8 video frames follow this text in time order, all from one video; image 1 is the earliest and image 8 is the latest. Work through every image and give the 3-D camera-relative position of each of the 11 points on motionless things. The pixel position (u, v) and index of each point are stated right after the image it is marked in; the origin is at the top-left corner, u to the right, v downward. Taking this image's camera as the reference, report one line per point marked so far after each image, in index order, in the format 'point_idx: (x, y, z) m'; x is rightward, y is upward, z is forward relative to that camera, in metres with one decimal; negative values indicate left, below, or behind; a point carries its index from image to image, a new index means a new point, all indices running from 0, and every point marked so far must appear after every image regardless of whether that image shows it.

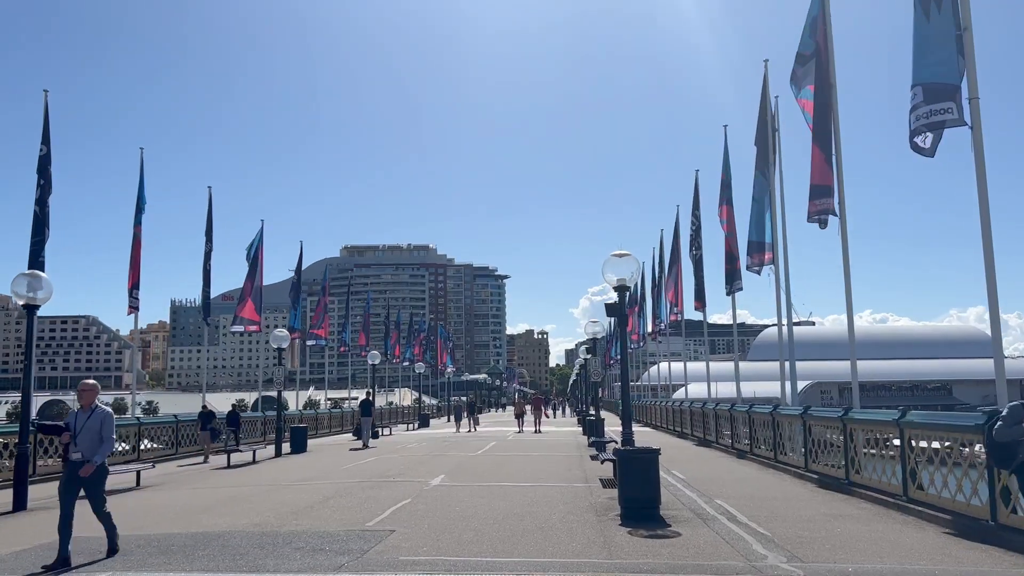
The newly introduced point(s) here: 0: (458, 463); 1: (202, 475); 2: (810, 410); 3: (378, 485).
0: (-1.4, -4.3, +19.8) m
1: (-7.4, -4.4, +19.0) m
2: (+6.2, -2.6, +17.1) m
3: (-2.5, -3.7, +15.3) m
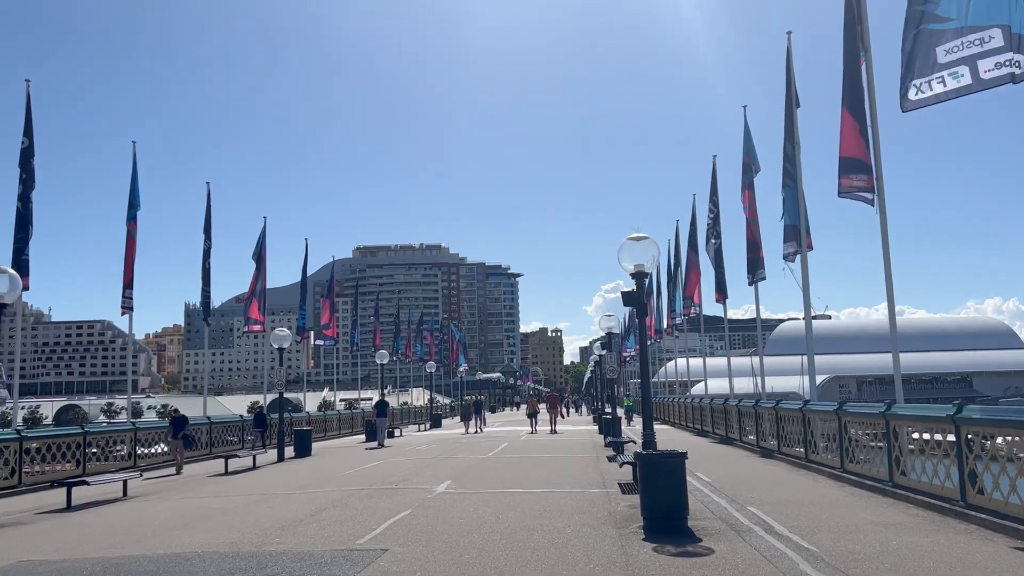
0: (-1.1, -4.1, +18.6) m
1: (-7.1, -4.3, +17.9) m
2: (+6.5, -2.3, +15.8) m
3: (-2.3, -3.6, +14.1) m
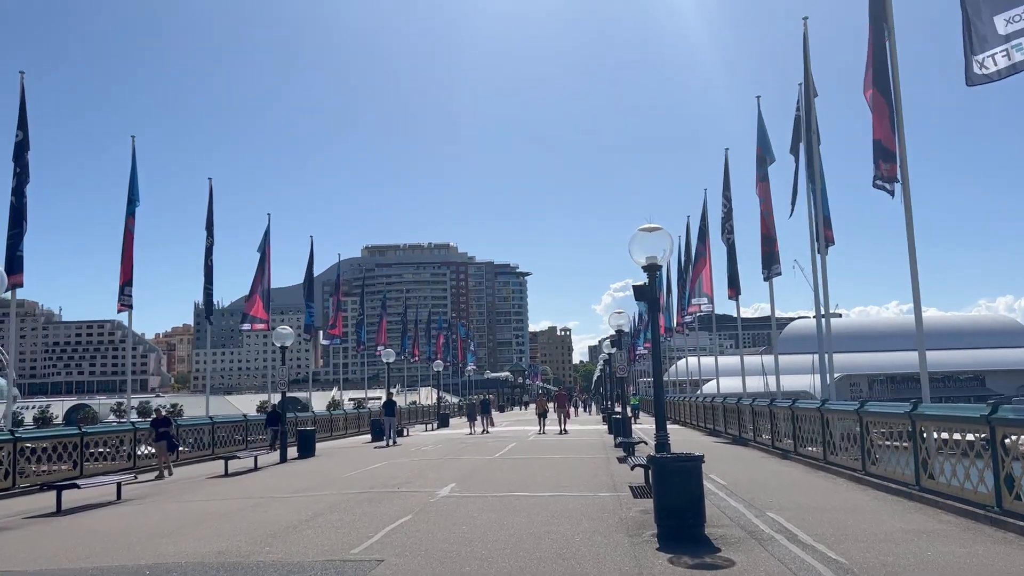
0: (-0.9, -4.0, +18.0) m
1: (-6.9, -4.3, +17.4) m
2: (+6.6, -2.2, +15.1) m
3: (-2.2, -3.5, +13.6) m
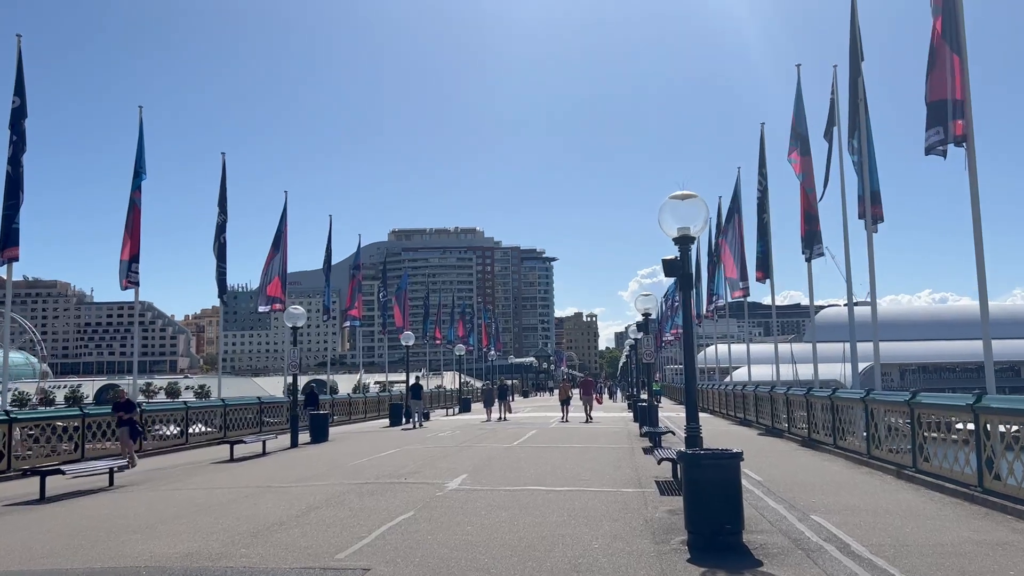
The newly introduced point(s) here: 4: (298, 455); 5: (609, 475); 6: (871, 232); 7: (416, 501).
0: (-0.6, -3.6, +17.0) m
1: (-6.6, -3.8, +16.5) m
2: (+6.9, -1.8, +13.8) m
3: (-2.0, -3.1, +12.5) m
4: (-5.1, -4.0, +19.5) m
5: (+1.7, -3.3, +14.3) m
6: (+7.8, +1.2, +17.8) m
7: (-1.3, -2.9, +11.2) m
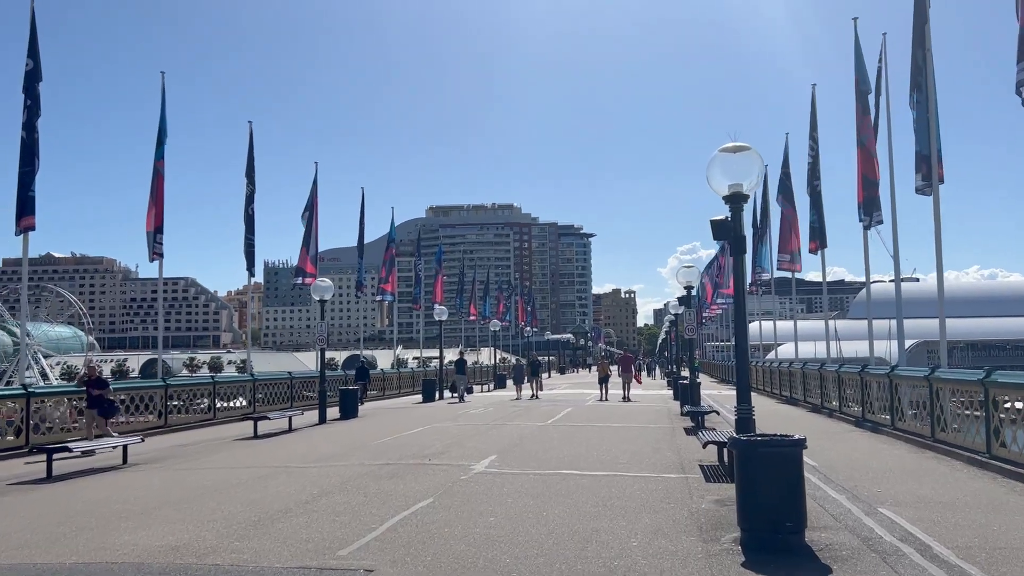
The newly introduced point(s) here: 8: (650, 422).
0: (+0.1, -3.0, +16.0) m
1: (-6.0, -3.2, +15.8) m
2: (+7.4, -1.3, +12.5) m
3: (-1.5, -2.6, +11.6) m
4: (-4.3, -3.3, +18.8) m
5: (+2.2, -2.8, +13.2) m
6: (+8.5, +1.8, +16.4) m
7: (-0.9, -2.5, +10.3) m
8: (+3.4, -3.3, +20.0) m
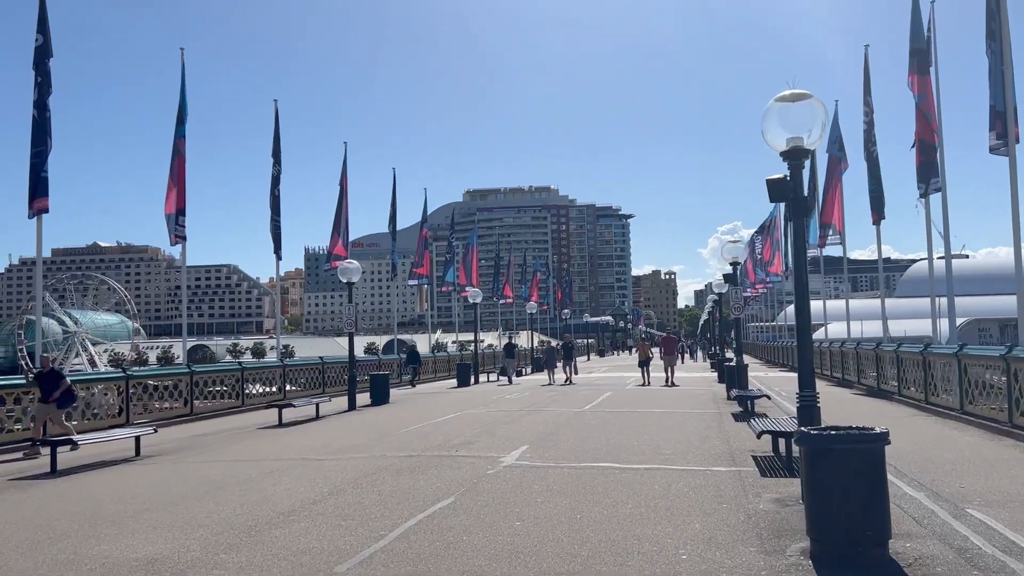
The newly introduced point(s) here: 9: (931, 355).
0: (+0.7, -2.5, +15.0) m
1: (-5.3, -2.8, +15.1) m
2: (+7.8, -0.9, +11.1) m
3: (-1.1, -2.3, +10.7) m
4: (-3.5, -2.9, +18.0) m
5: (+2.7, -2.4, +12.1) m
6: (+9.1, +2.4, +14.9) m
7: (-0.6, -2.2, +9.3) m
8: (+4.2, -2.7, +18.8) m
9: (+9.7, -1.6, +18.8) m
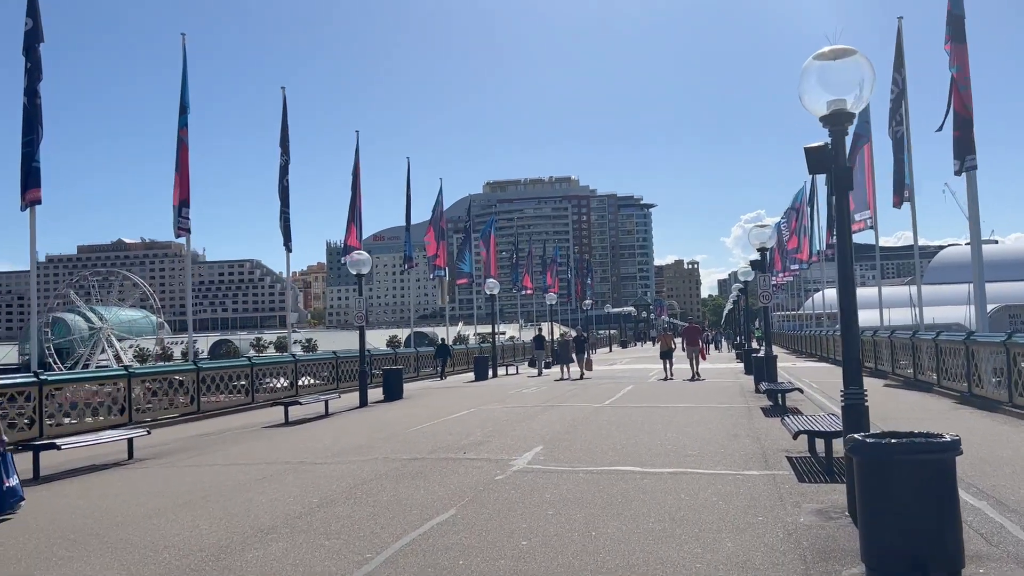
0: (+1.0, -2.3, +14.1) m
1: (-5.0, -2.7, +14.4) m
2: (+7.9, -0.7, +10.0) m
3: (-0.9, -2.2, +9.9) m
4: (-3.2, -2.7, +17.2) m
5: (+2.9, -2.2, +11.2) m
6: (+9.3, +2.7, +13.7) m
7: (-0.5, -2.1, +8.4) m
8: (+4.6, -2.5, +17.8) m
9: (+10.0, -1.2, +17.6) m
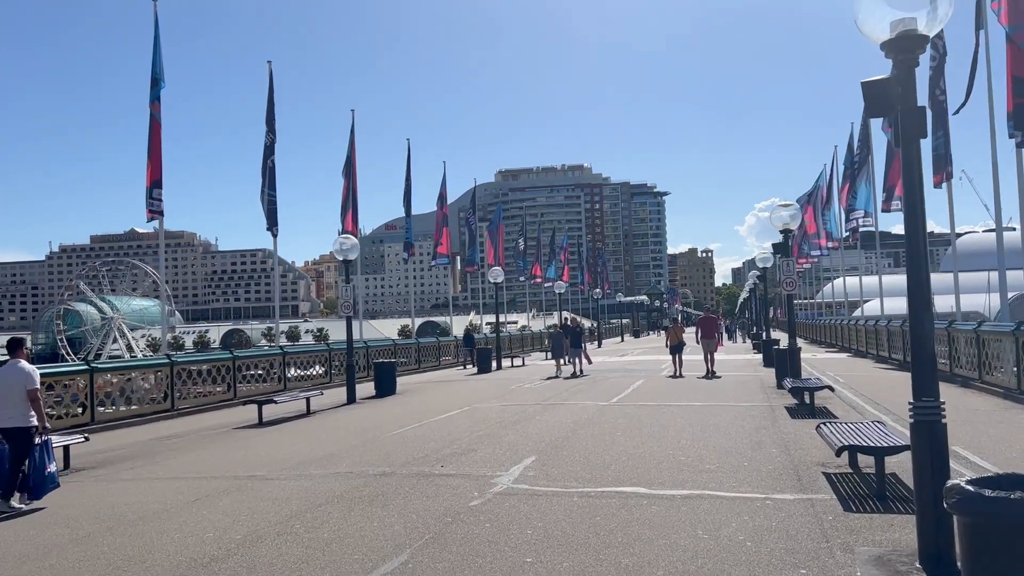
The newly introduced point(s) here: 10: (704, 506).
0: (+0.9, -2.1, +12.5) m
1: (-5.2, -2.5, +12.8) m
2: (+7.7, -0.5, +8.2) m
3: (-1.1, -2.0, +8.2) m
4: (-3.3, -2.5, +15.6) m
5: (+2.7, -2.0, +9.5) m
6: (+9.2, +2.9, +11.8) m
7: (-0.7, -1.9, +6.8) m
8: (+4.5, -2.2, +16.1) m
9: (+9.9, -1.0, +15.8) m
10: (+1.6, -1.9, +7.1) m
